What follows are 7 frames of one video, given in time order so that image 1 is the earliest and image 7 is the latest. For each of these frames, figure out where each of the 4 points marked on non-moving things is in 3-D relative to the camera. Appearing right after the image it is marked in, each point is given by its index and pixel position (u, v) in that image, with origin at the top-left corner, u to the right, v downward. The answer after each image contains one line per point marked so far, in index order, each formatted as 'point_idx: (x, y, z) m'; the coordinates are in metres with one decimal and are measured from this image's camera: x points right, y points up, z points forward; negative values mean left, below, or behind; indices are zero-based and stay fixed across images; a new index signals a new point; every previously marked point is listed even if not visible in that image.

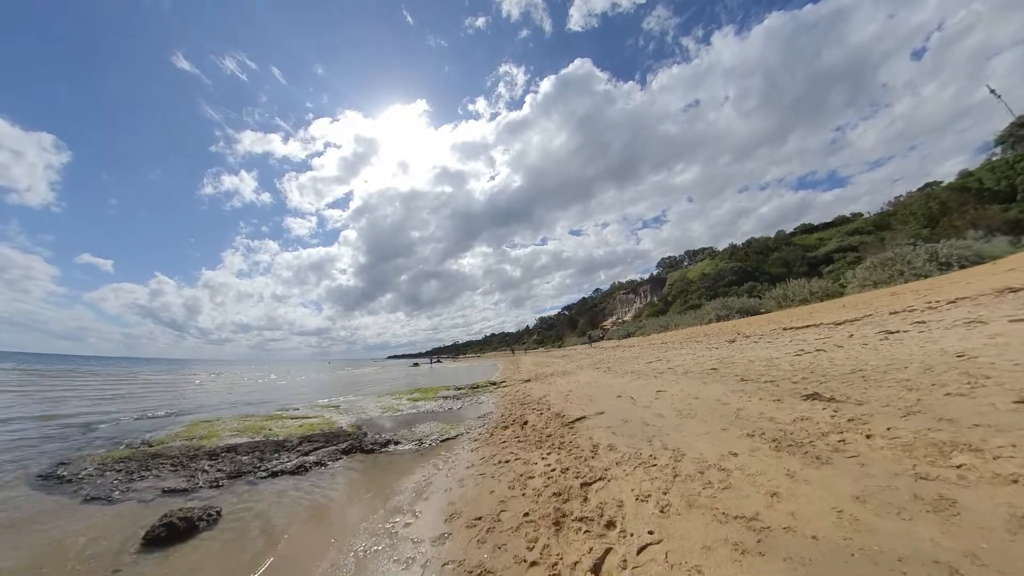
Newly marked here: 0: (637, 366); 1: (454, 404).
0: (+5.5, -3.5, +17.6) m
1: (-3.0, -5.2, +17.4) m
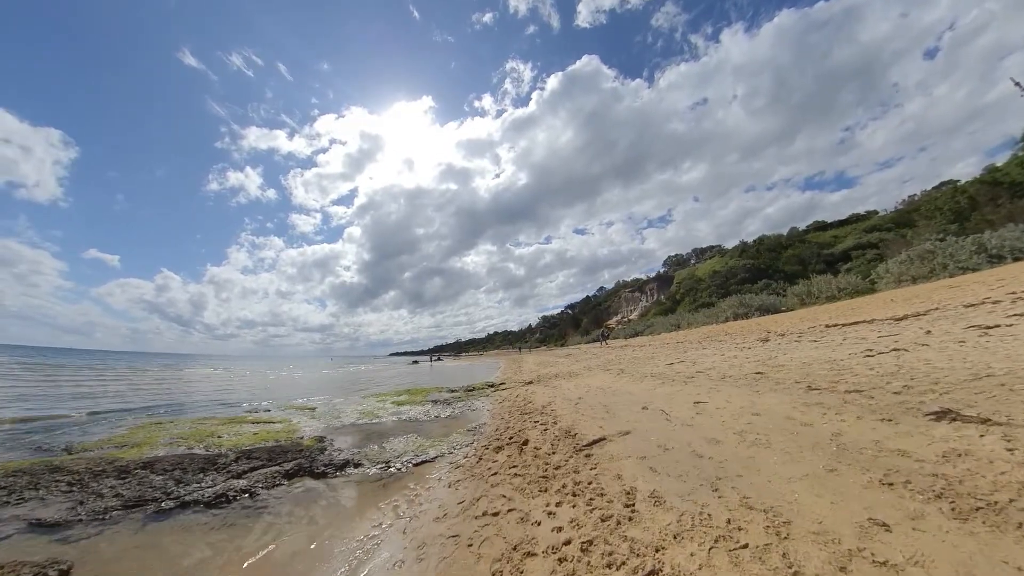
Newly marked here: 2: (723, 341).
0: (+5.5, -3.1, +15.2) m
1: (-3.0, -4.8, +15.1) m
2: (+10.5, -2.7, +19.3) m
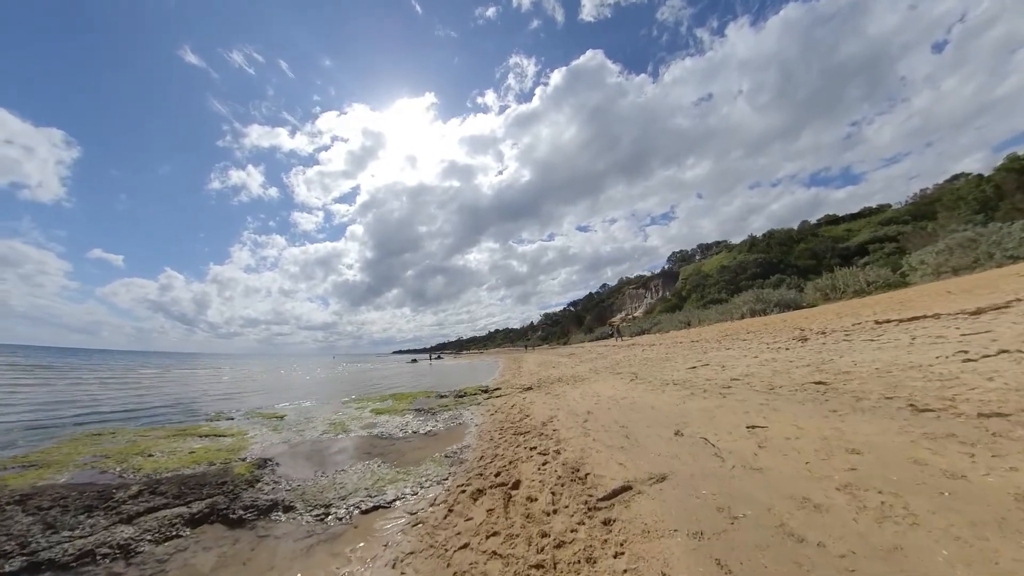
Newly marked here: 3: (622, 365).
0: (+5.4, -2.8, +13.0) m
1: (-3.2, -4.5, +13.0) m
2: (+10.4, -2.3, +17.1) m
3: (+5.3, -3.8, +19.3) m
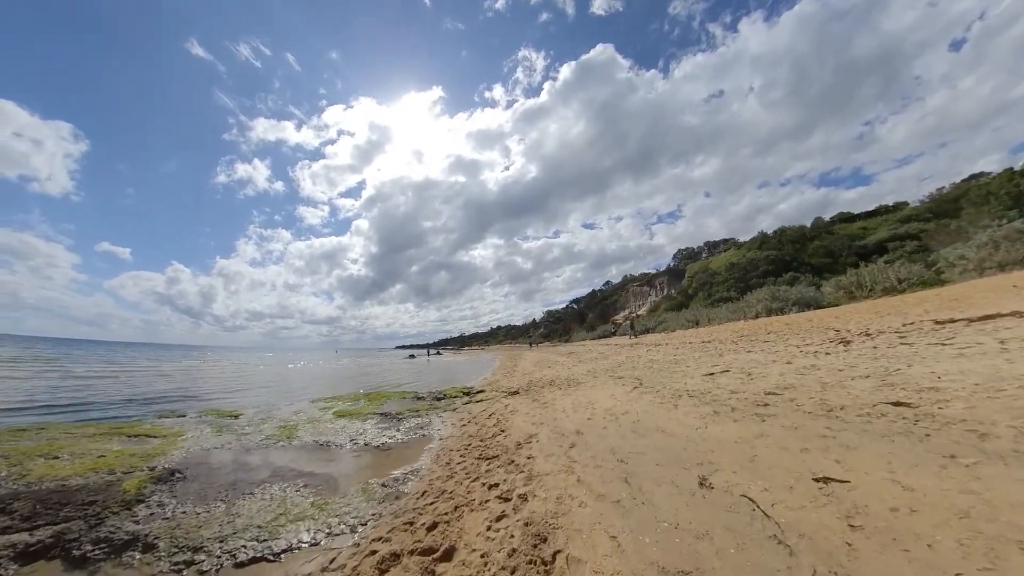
0: (+4.8, -2.5, +10.8) m
1: (-3.8, -4.1, +10.9) m
2: (+9.8, -2.1, +14.8) m
3: (+4.8, -3.5, +17.1) m
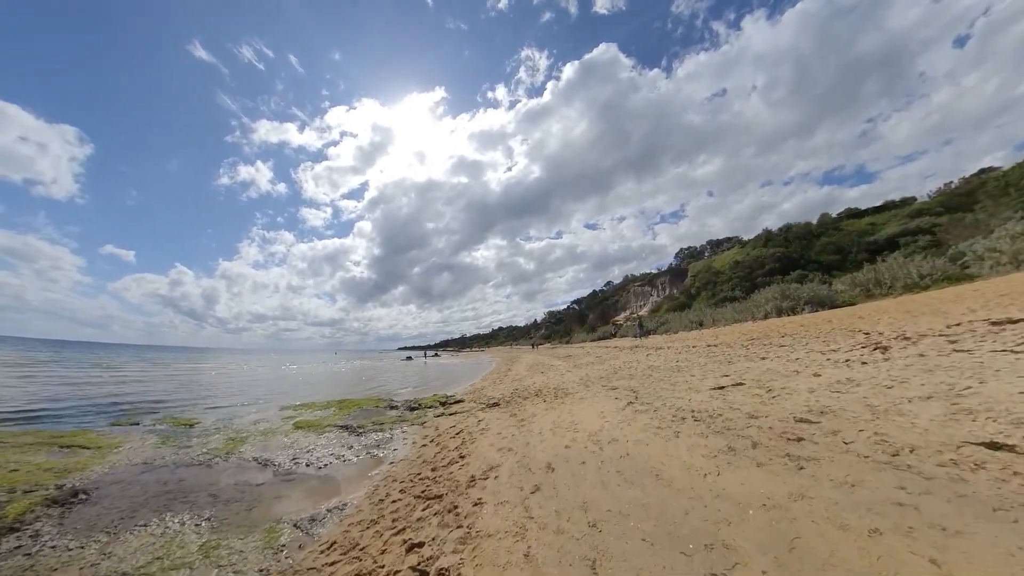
0: (+4.1, -2.4, +9.1) m
1: (-4.4, -4.0, +9.3) m
2: (+9.2, -2.0, +13.1) m
3: (+4.1, -3.4, +15.3) m
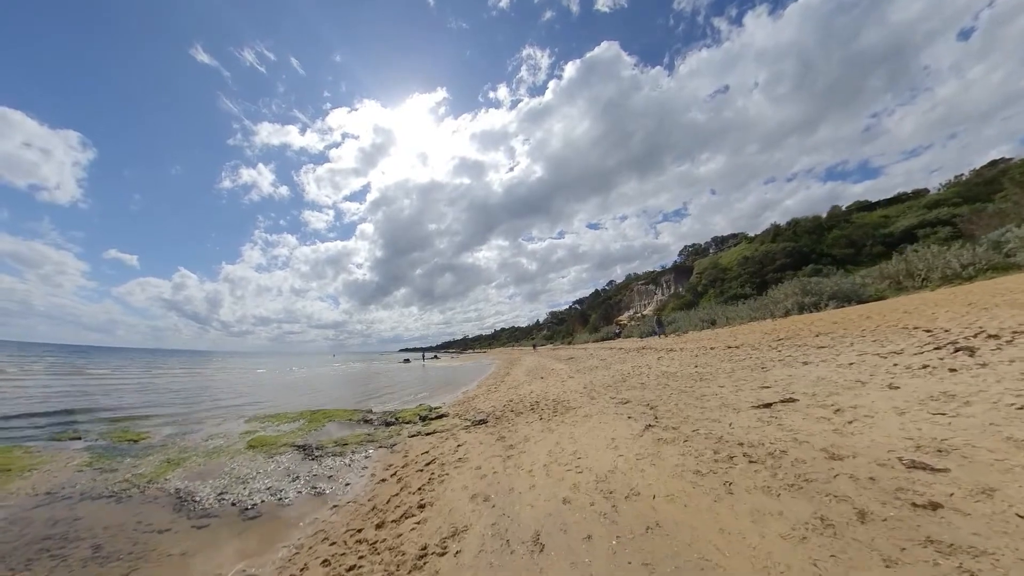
0: (+3.8, -2.2, +7.1) m
1: (-4.7, -3.9, +7.3) m
2: (+8.9, -1.7, +11.0) m
3: (+3.9, -3.2, +13.3) m
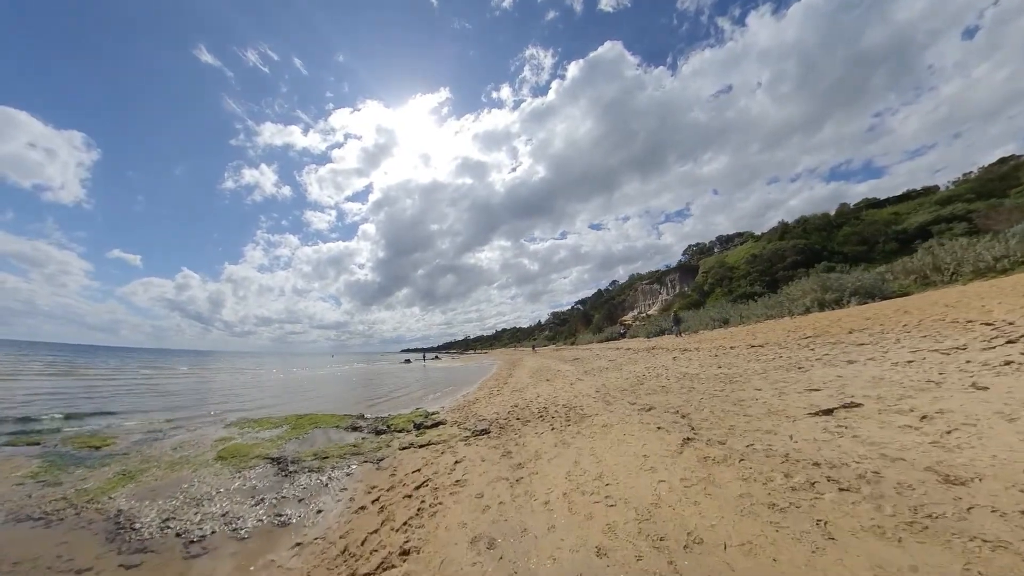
0: (+4.0, -1.9, +5.8) m
1: (-4.6, -3.7, +6.0) m
2: (+9.1, -1.5, +9.6) m
3: (+4.1, -3.0, +12.0) m
